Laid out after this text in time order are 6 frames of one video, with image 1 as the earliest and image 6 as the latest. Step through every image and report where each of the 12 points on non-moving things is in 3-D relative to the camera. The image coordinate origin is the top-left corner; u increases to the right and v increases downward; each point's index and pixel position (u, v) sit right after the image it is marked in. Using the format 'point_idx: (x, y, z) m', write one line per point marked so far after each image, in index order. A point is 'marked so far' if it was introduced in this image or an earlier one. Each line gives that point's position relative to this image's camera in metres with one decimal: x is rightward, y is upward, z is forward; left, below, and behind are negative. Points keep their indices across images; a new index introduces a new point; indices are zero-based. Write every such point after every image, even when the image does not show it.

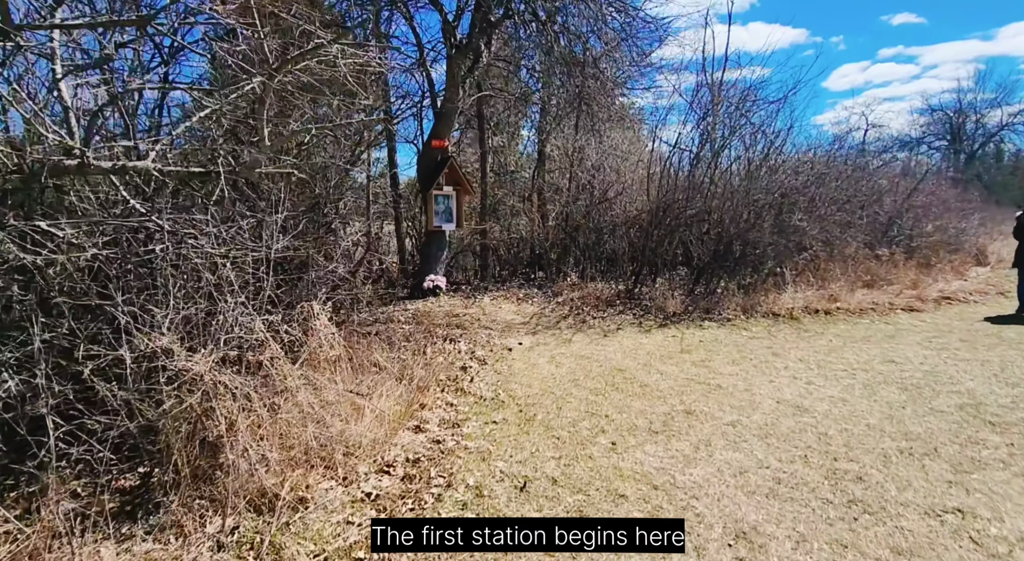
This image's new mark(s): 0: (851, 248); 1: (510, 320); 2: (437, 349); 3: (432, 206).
0: (+6.2, +0.6, +10.2) m
1: (0.0, -0.6, +8.1) m
2: (-0.9, -0.8, +6.3) m
3: (-1.4, +1.3, +9.7) m
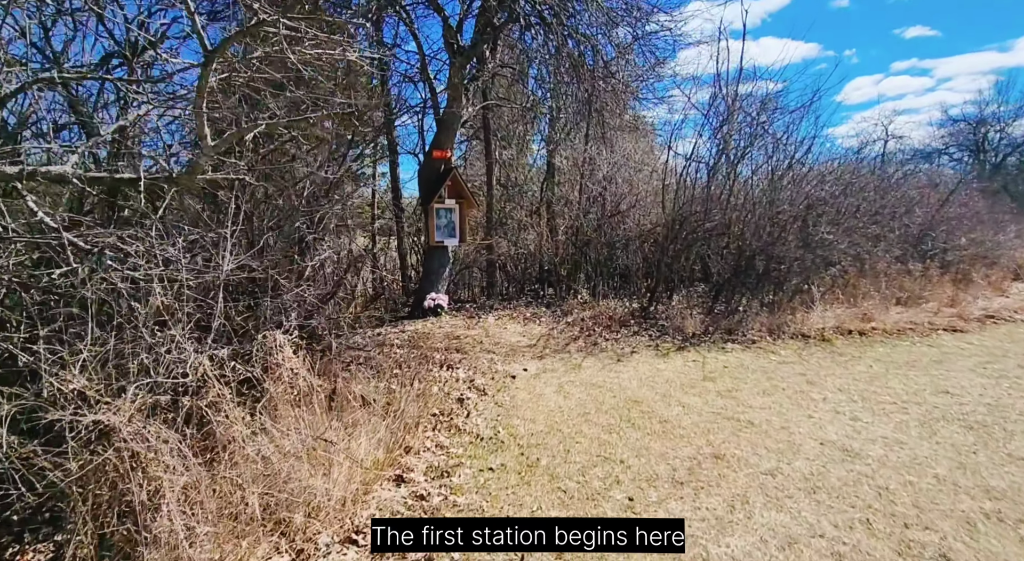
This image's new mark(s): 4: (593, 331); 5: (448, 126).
0: (+6.3, +0.3, +9.5) m
1: (0.0, -0.8, +7.5) m
2: (-0.8, -1.0, +5.7) m
3: (-1.3, +1.0, +9.1) m
4: (+1.2, -0.7, +8.0) m
5: (-1.0, +2.5, +8.9) m
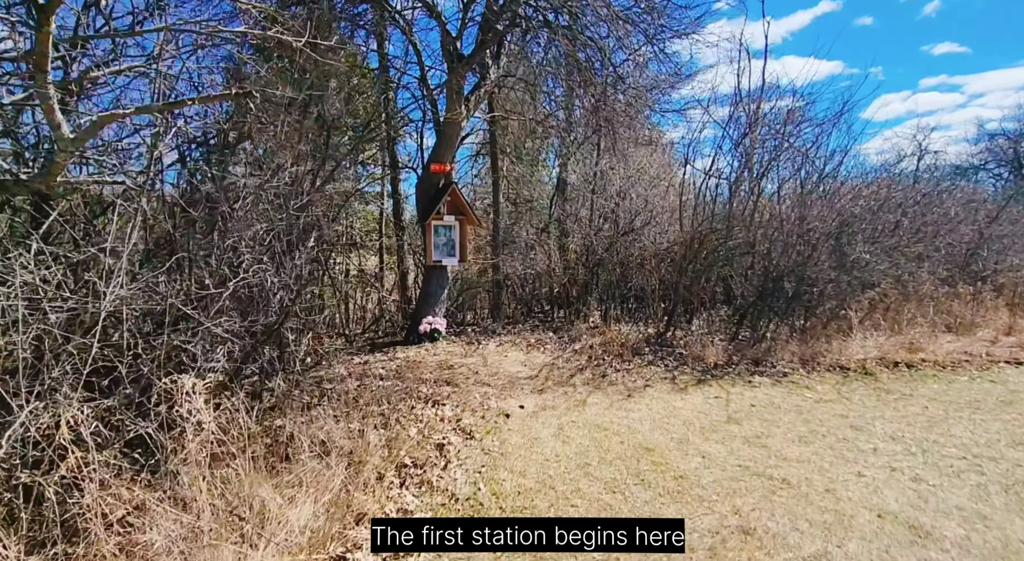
0: (+6.4, -0.1, +8.5) m
1: (0.0, -1.1, +6.7) m
2: (-0.9, -1.2, +5.0) m
3: (-1.2, +0.6, +8.5) m
4: (+1.2, -1.0, +7.2) m
5: (-1.0, +2.1, +8.4) m
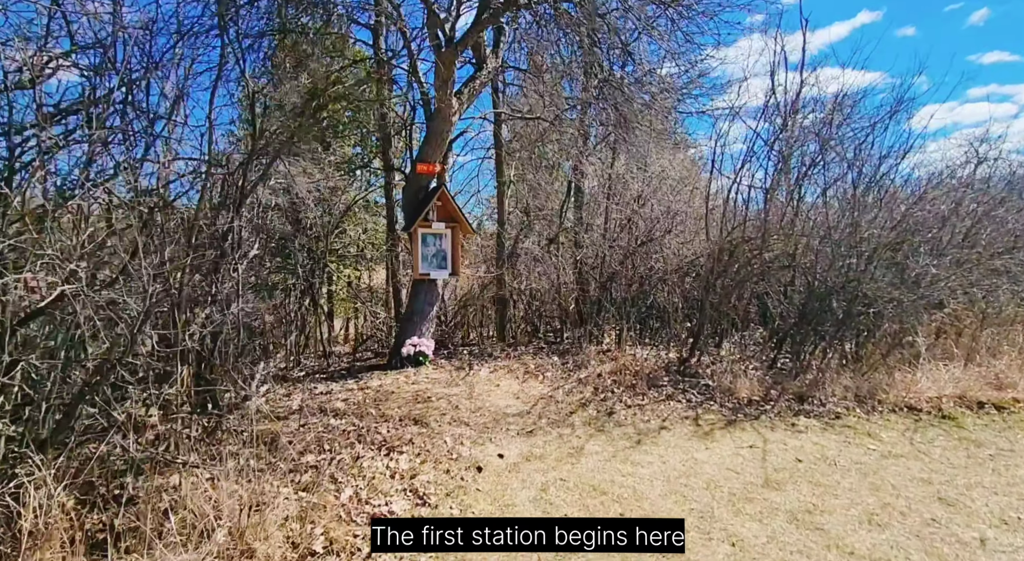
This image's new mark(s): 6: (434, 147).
0: (+6.4, -0.3, +7.1) m
1: (-0.1, -1.3, +5.6) m
2: (-1.1, -1.3, +3.9) m
3: (-1.3, +0.4, +7.5) m
4: (+1.1, -1.2, +6.0) m
5: (-1.0, +1.9, +7.4) m
6: (-1.1, +1.8, +7.4) m
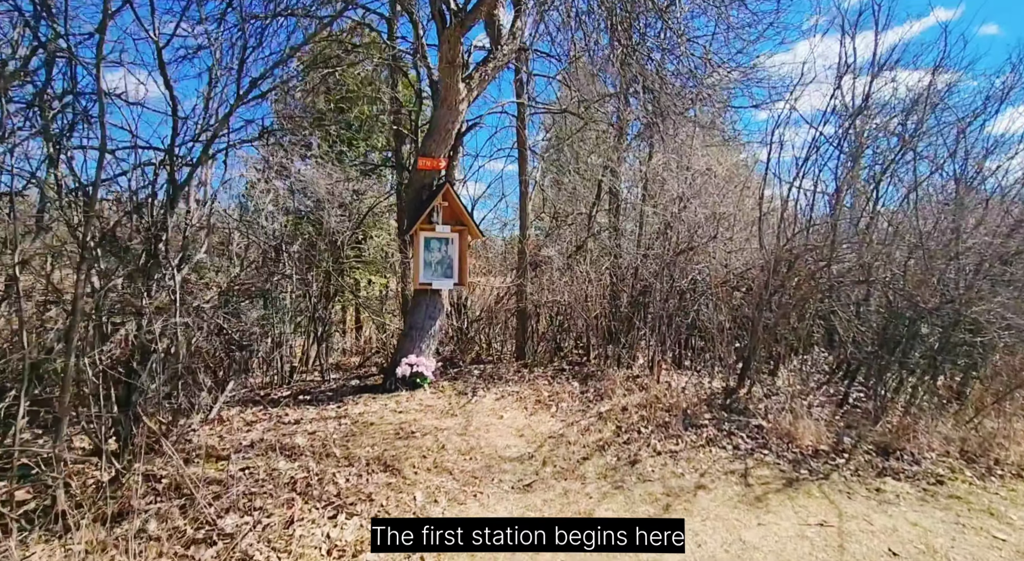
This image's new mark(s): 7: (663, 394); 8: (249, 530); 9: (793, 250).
0: (+6.5, -0.5, +5.5) m
1: (-0.1, -1.4, +4.6) m
2: (-1.2, -1.4, +3.0) m
3: (-1.1, +0.3, +6.6) m
4: (+1.1, -1.4, +4.9) m
5: (-0.8, +1.8, +6.4) m
6: (-0.9, +1.7, +6.5) m
7: (+1.5, -1.2, +5.7) m
8: (-1.5, -1.4, +3.1) m
9: (+2.9, +0.3, +5.7) m
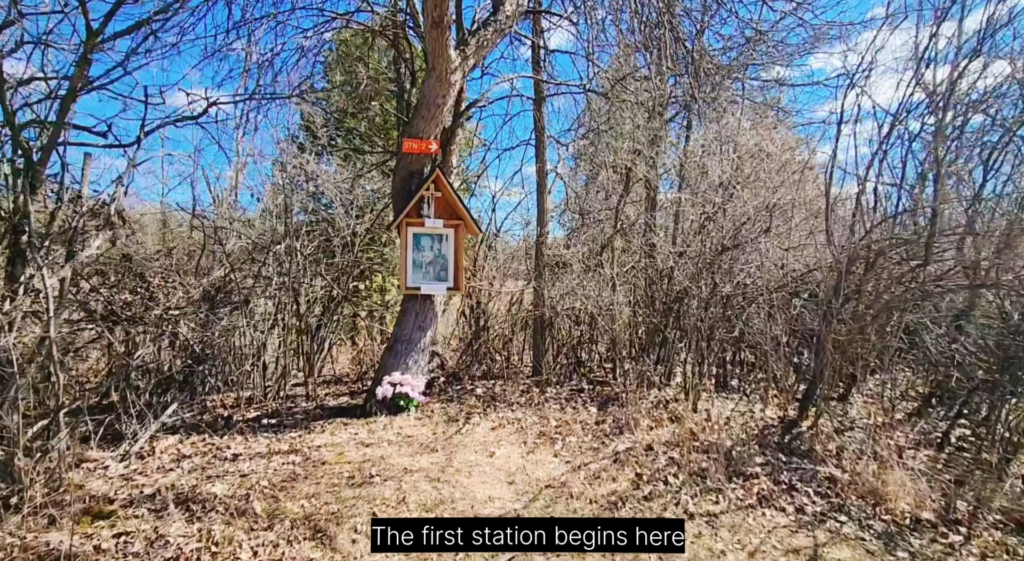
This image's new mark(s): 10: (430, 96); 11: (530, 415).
0: (+6.4, -0.5, +3.9) m
1: (-0.2, -1.4, +3.5) m
2: (-1.5, -1.4, +2.0) m
3: (-1.0, +0.3, +5.6) m
4: (+1.0, -1.4, +3.7) m
5: (-0.8, +1.8, +5.4) m
6: (-0.8, +1.6, +5.5) m
7: (+1.5, -1.2, +4.4) m
8: (-1.7, -1.4, +2.1) m
9: (+2.9, +0.3, +4.4) m
10: (-0.8, +1.8, +5.4) m
11: (+0.2, -1.3, +5.3) m
